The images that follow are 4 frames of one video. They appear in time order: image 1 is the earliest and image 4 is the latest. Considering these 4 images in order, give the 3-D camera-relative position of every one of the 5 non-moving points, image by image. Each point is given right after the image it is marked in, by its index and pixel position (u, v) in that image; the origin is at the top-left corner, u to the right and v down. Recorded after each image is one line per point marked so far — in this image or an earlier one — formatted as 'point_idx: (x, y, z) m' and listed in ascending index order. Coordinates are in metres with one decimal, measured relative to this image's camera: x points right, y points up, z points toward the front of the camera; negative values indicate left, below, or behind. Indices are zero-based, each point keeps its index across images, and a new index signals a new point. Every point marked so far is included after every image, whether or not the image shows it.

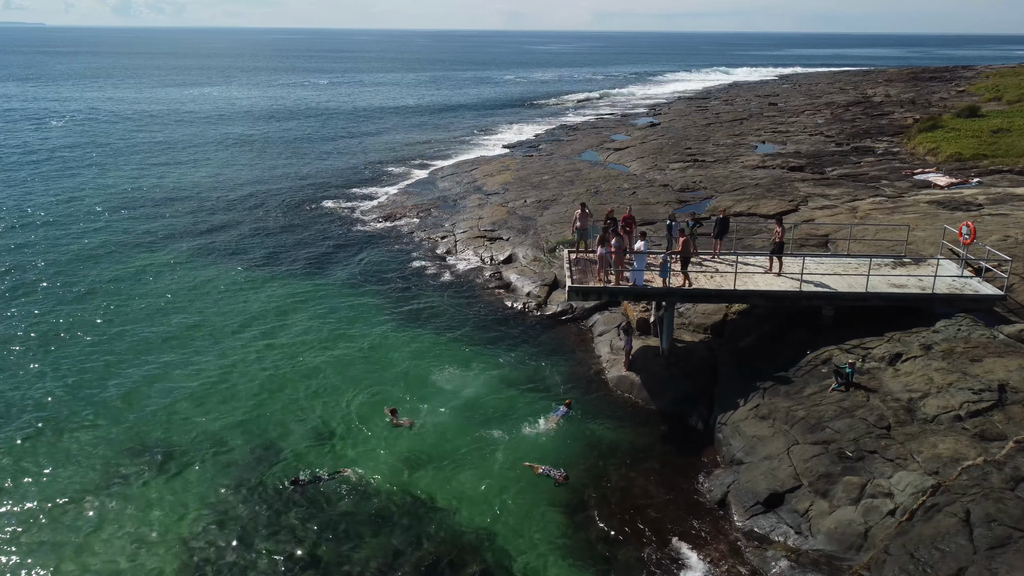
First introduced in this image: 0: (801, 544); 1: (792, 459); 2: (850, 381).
0: (+6.7, -5.8, +14.7) m
1: (+7.1, -4.3, +16.4) m
2: (+9.5, -2.6, +18.2) m
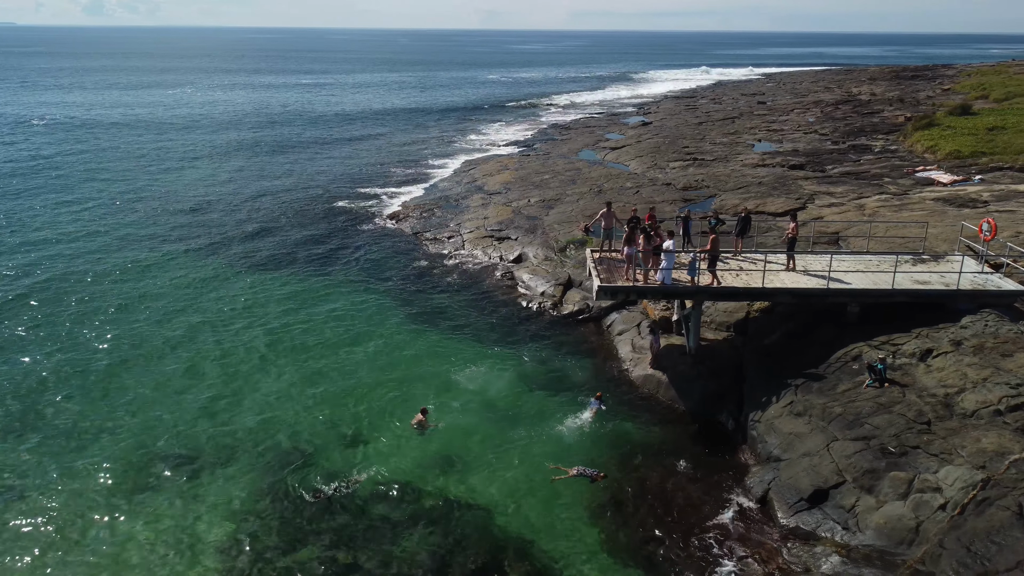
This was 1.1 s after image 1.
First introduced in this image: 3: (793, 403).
0: (+7.8, -5.8, +14.8) m
1: (+8.2, -4.3, +16.5) m
2: (+10.5, -2.5, +18.3) m
3: (+8.4, -3.4, +19.2) m
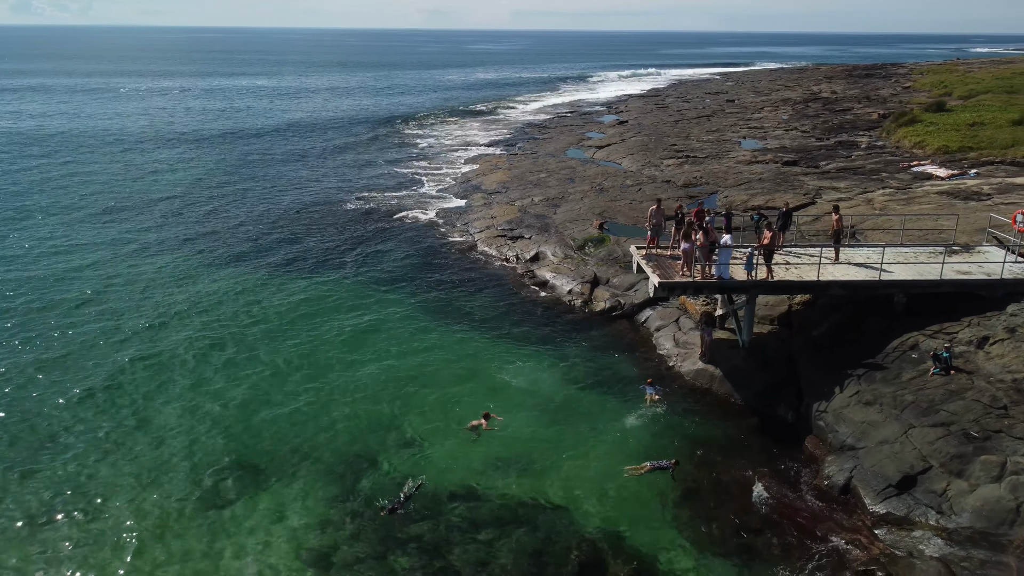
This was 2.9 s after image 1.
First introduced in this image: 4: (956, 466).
0: (+10.3, -5.5, +15.2) m
1: (+10.5, -4.0, +16.9) m
2: (+12.7, -2.2, +18.8) m
3: (+10.5, -3.2, +19.6) m
4: (+10.9, -4.3, +15.8) m
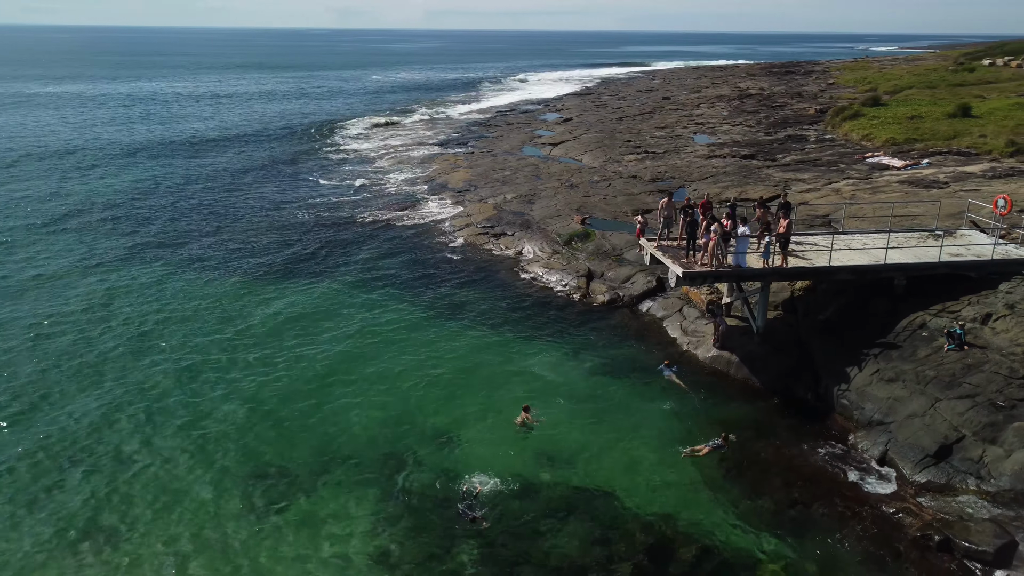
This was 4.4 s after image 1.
0: (+11.9, -5.0, +16.2) m
1: (+11.9, -3.5, +17.9) m
2: (+13.9, -1.6, +20.0) m
3: (+11.7, -2.6, +20.6) m
4: (+12.4, -3.8, +16.8) m
